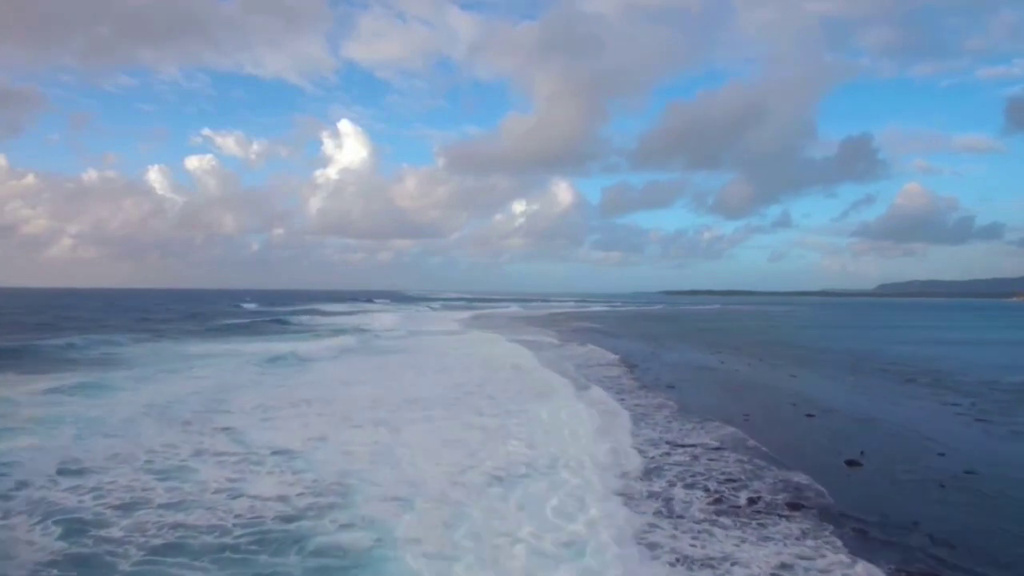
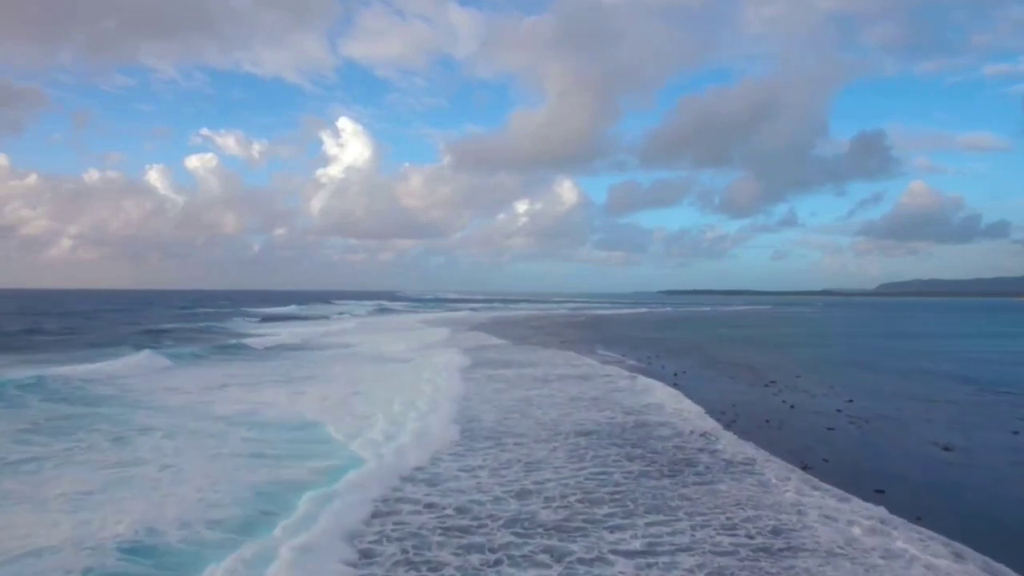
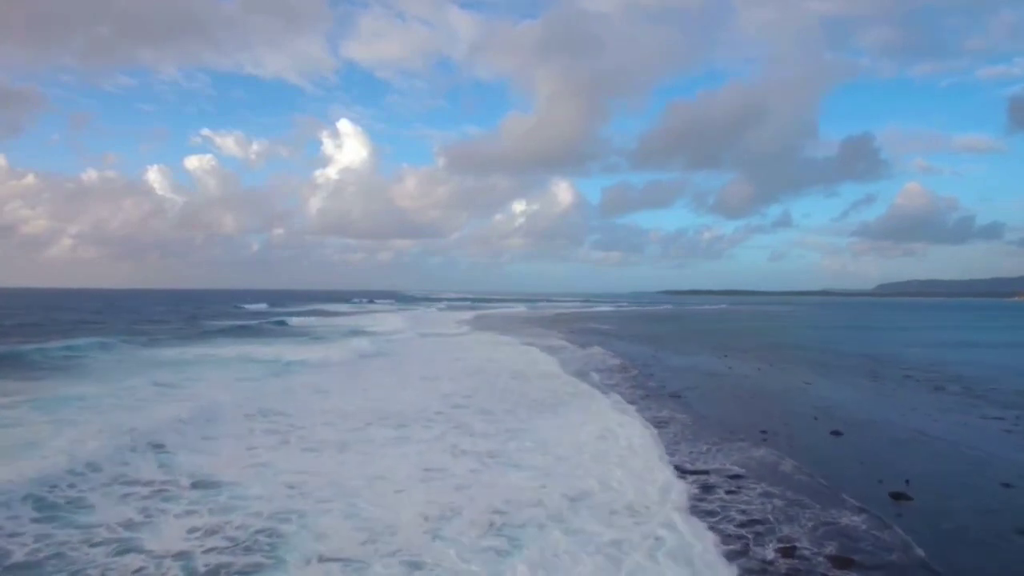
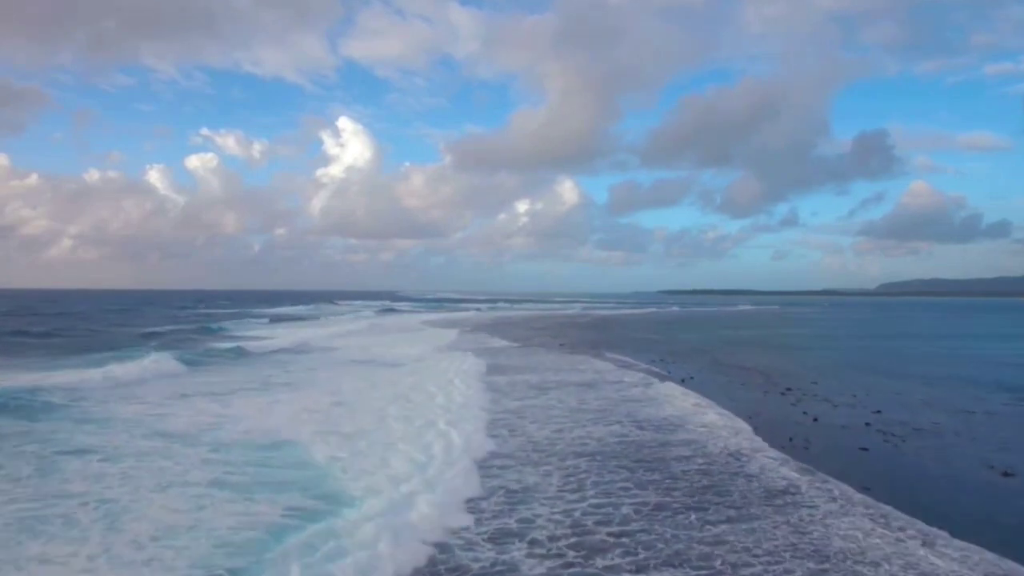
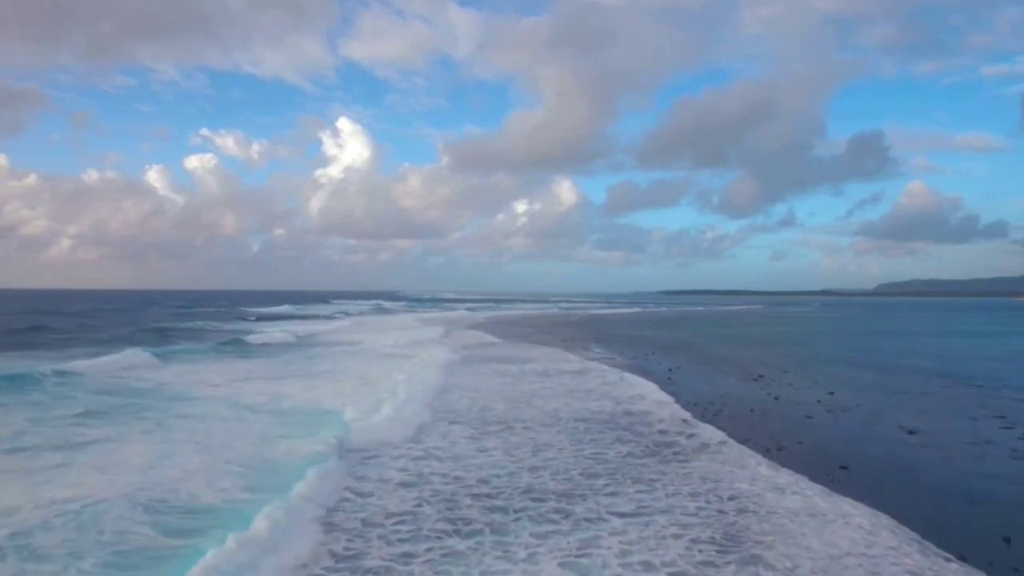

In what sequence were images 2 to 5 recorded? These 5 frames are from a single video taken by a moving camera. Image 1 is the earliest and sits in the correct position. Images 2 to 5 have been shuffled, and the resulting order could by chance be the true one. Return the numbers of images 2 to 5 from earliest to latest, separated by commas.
3, 5, 2, 4
